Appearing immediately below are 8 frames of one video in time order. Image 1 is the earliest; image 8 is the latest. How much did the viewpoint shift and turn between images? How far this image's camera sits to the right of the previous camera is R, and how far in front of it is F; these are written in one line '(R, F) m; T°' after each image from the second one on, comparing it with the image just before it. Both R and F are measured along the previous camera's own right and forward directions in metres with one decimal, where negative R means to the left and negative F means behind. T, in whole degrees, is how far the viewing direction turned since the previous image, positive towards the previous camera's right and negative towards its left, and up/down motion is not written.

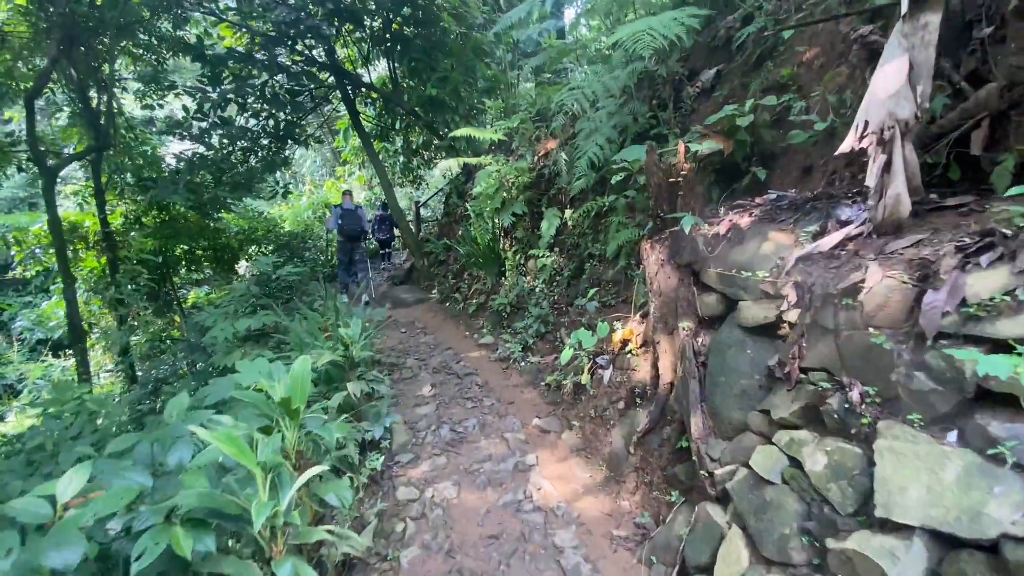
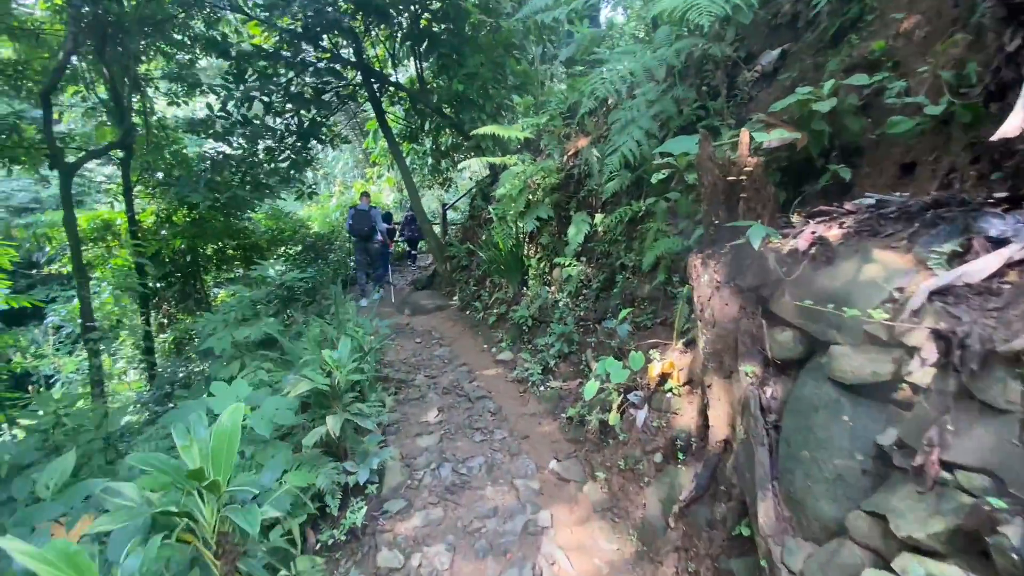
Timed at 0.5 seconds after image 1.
(+0.1, +0.4) m; -4°
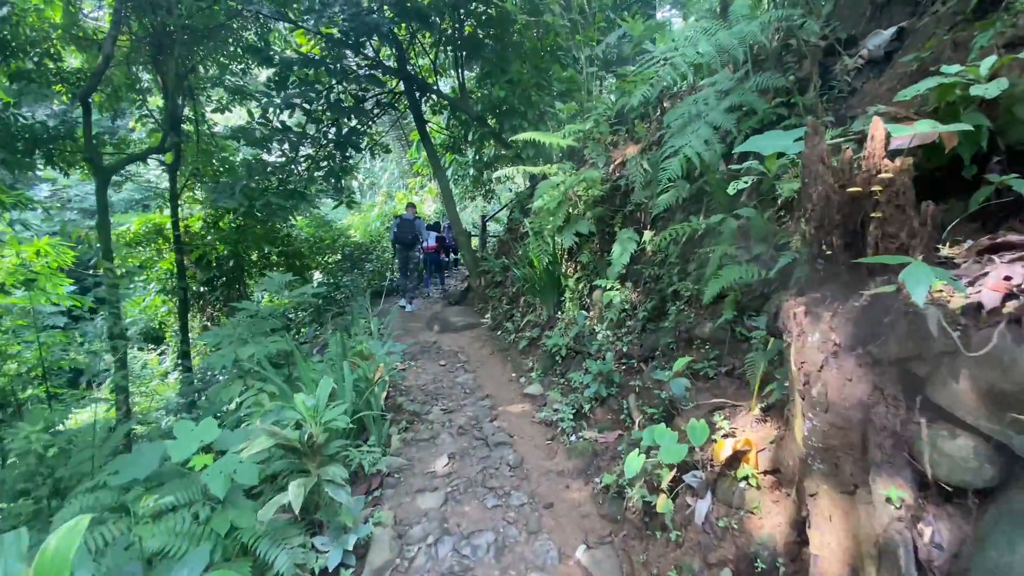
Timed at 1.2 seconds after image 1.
(+0.1, +0.5) m; -5°
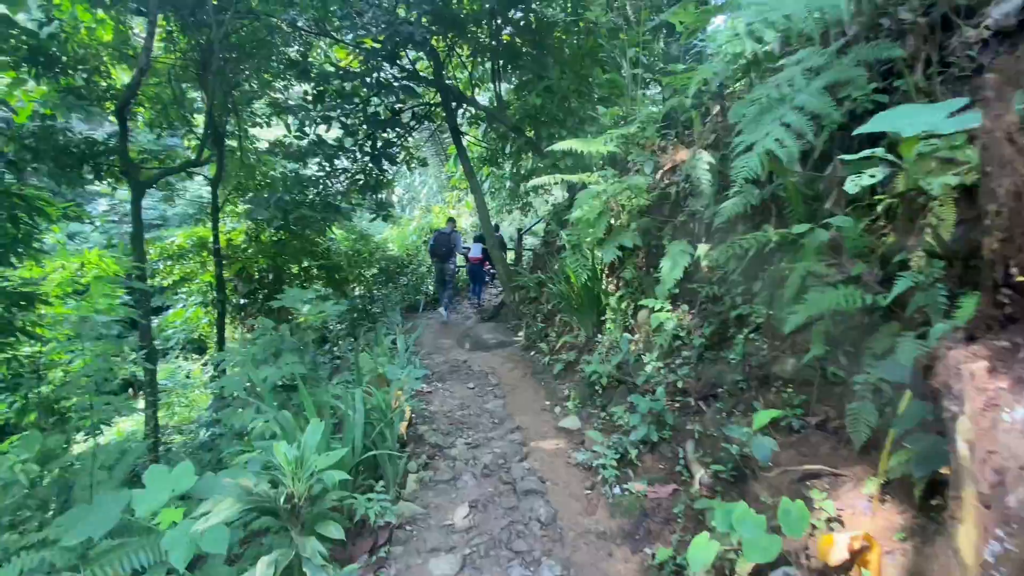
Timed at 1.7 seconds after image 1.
(0.0, +0.4) m; -5°
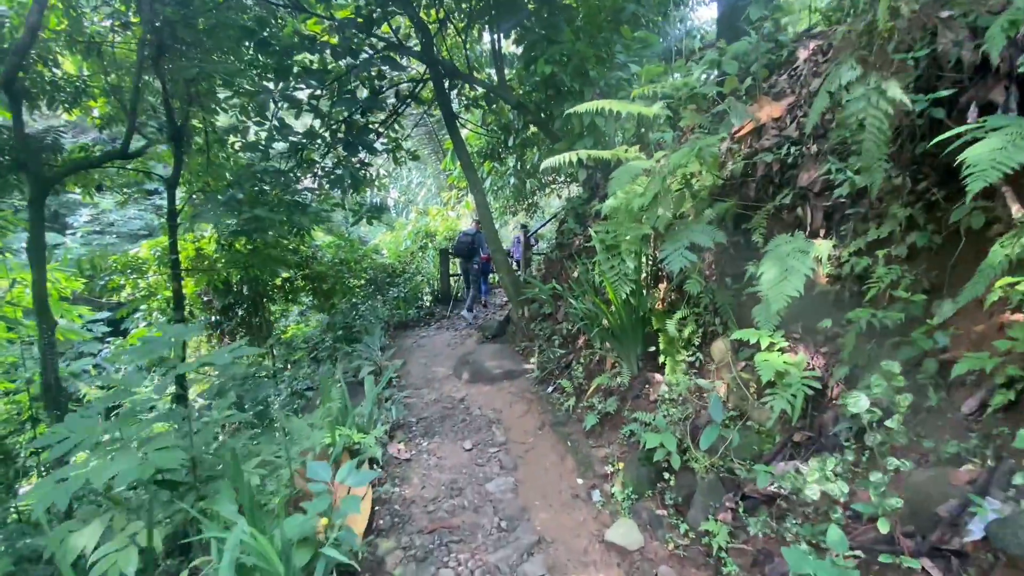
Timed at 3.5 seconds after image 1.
(0.0, +1.2) m; -1°
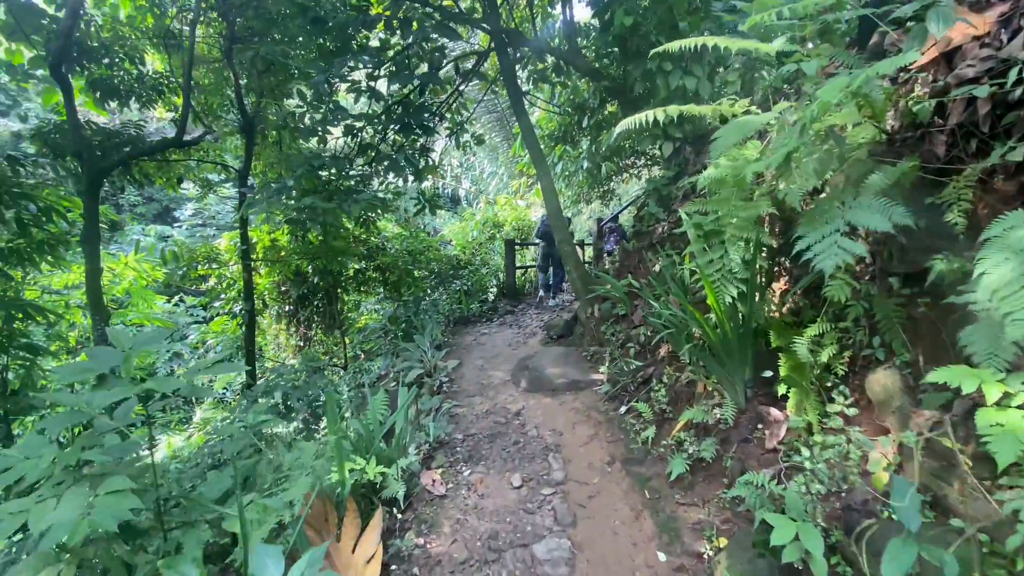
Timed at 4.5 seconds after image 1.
(+0.1, +0.6) m; -9°
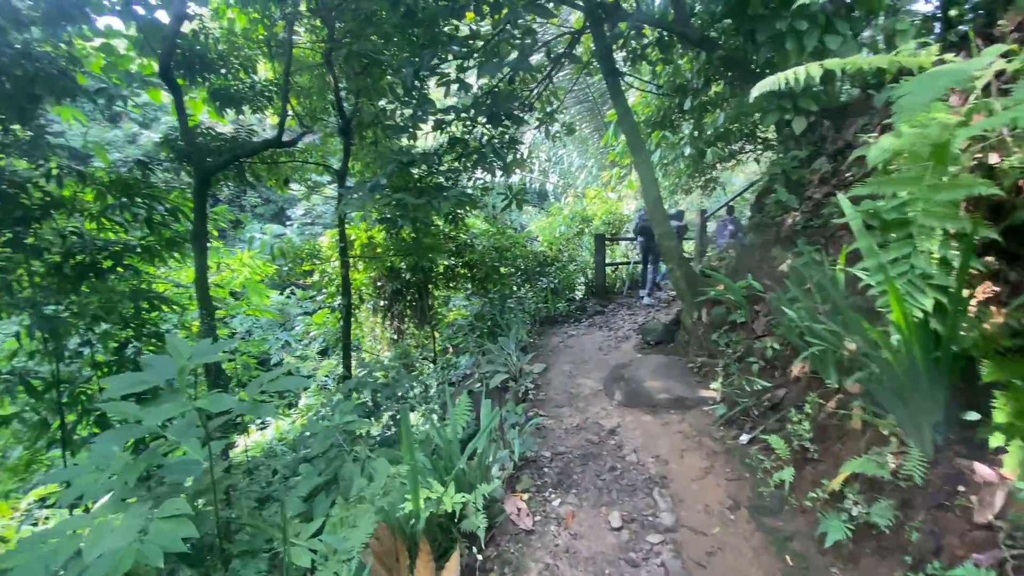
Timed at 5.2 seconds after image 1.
(-0.1, +0.3) m; -10°
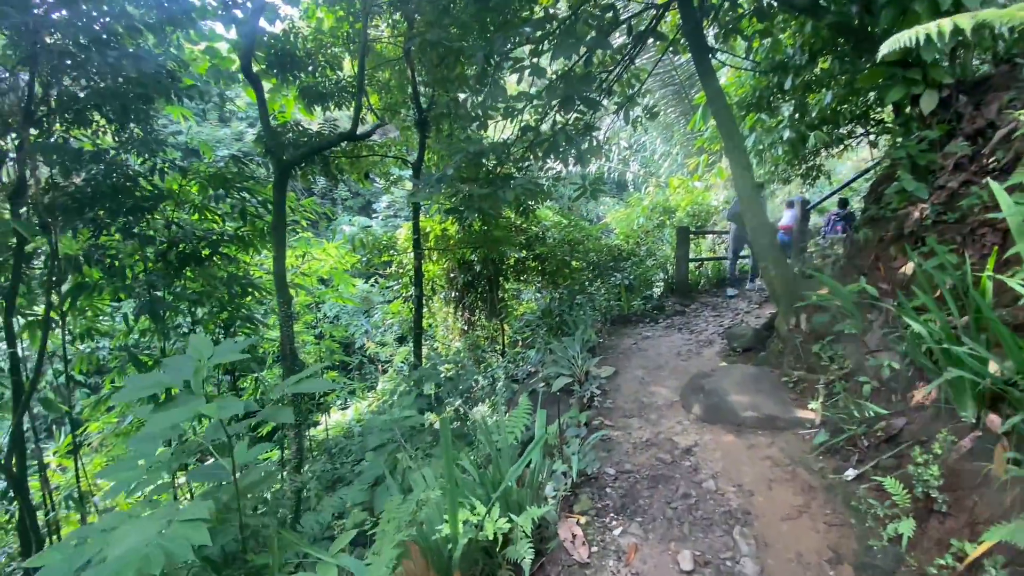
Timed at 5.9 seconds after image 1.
(+0.1, +0.2) m; -9°
